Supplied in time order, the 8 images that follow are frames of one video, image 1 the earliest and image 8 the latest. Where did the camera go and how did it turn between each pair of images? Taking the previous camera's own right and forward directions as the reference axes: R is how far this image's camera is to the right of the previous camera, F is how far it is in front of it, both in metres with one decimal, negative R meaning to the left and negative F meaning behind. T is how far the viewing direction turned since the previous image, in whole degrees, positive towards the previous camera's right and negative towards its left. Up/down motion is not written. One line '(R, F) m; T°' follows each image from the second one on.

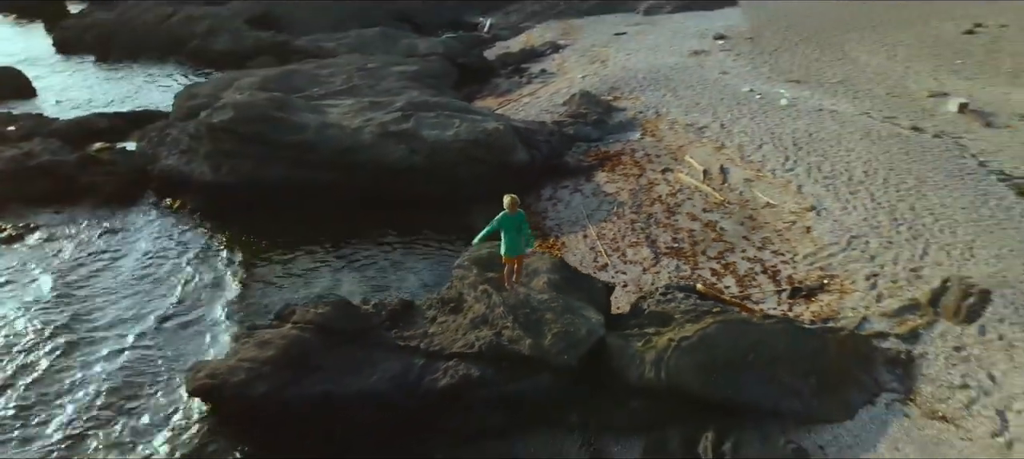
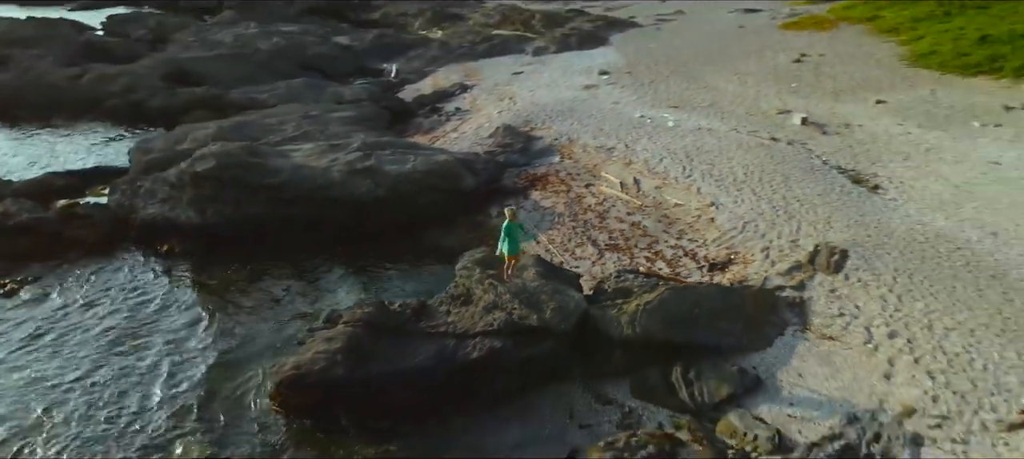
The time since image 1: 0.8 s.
(-2.0, -2.2) m; +11°
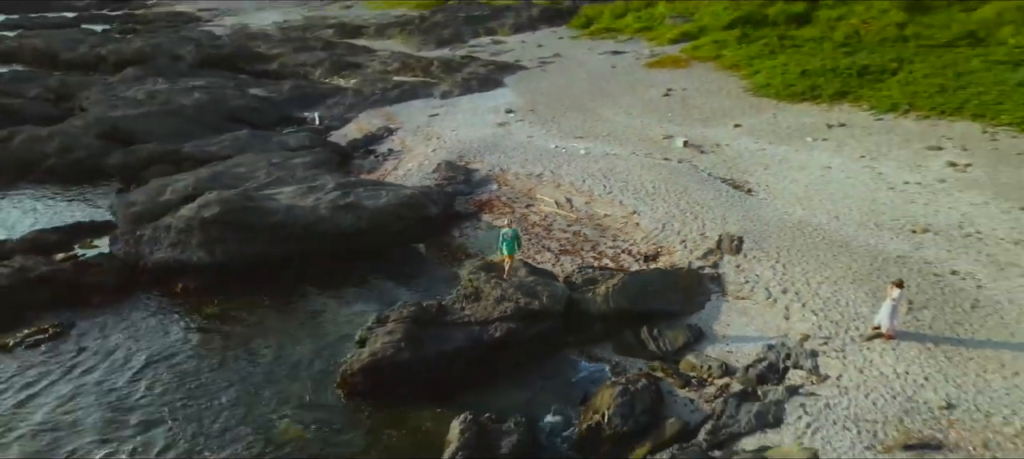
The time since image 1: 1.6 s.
(-2.7, -2.9) m; +11°
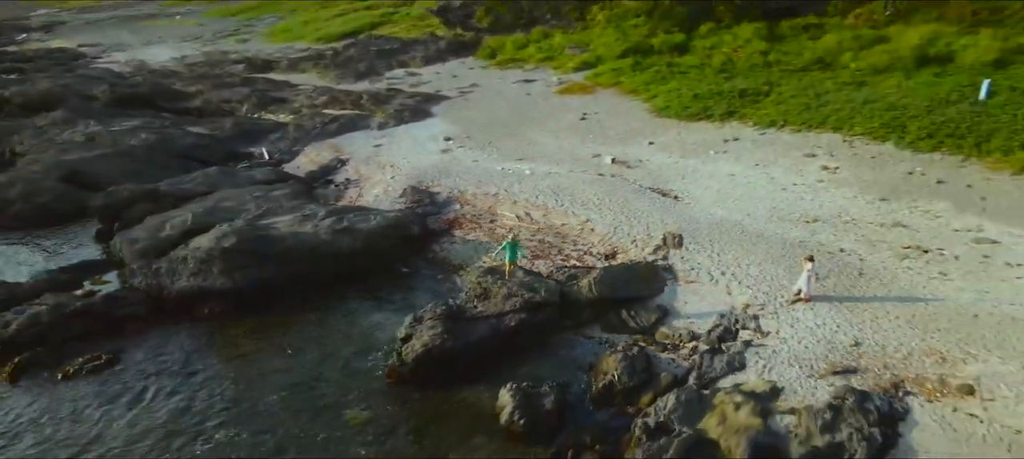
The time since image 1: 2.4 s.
(-2.9, -2.7) m; +10°
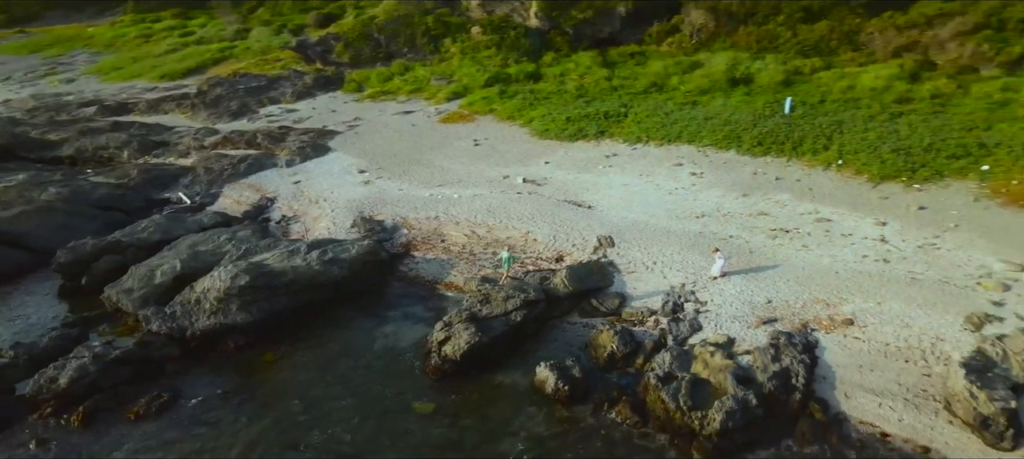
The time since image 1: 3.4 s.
(-5.2, -2.9) m; +16°
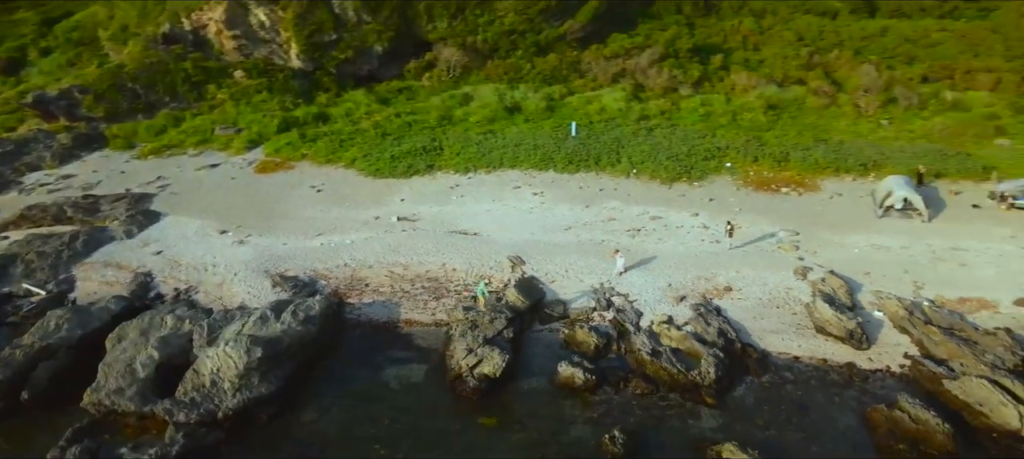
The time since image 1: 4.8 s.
(-9.3, -1.1) m; +26°
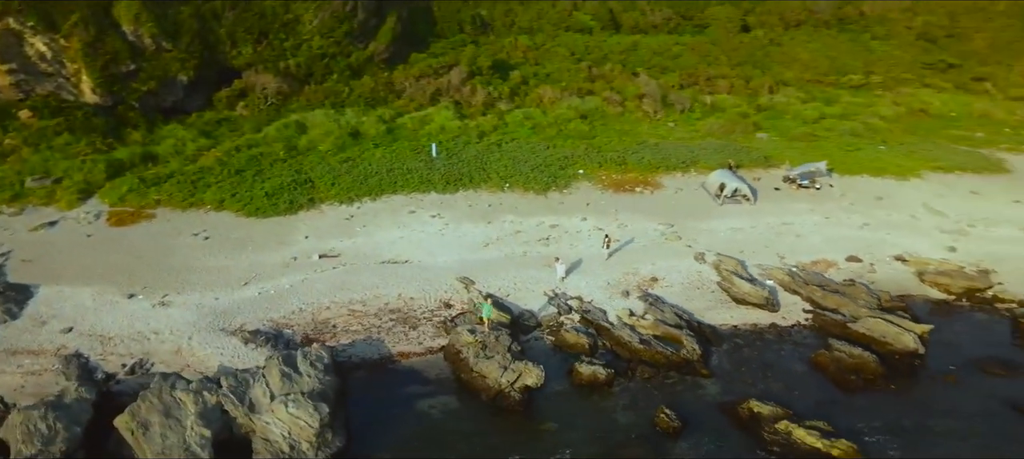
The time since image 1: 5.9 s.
(-8.8, -0.2) m; +21°
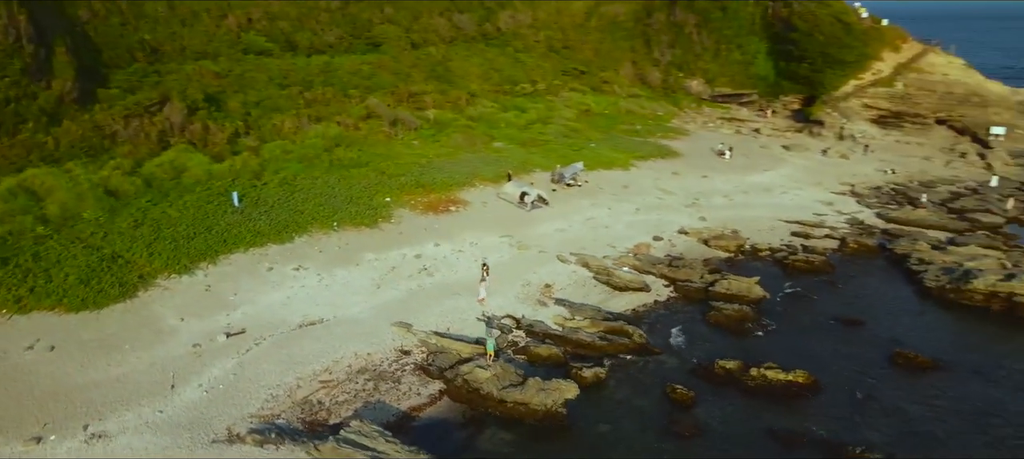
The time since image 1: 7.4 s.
(-12.8, +1.9) m; +31°
